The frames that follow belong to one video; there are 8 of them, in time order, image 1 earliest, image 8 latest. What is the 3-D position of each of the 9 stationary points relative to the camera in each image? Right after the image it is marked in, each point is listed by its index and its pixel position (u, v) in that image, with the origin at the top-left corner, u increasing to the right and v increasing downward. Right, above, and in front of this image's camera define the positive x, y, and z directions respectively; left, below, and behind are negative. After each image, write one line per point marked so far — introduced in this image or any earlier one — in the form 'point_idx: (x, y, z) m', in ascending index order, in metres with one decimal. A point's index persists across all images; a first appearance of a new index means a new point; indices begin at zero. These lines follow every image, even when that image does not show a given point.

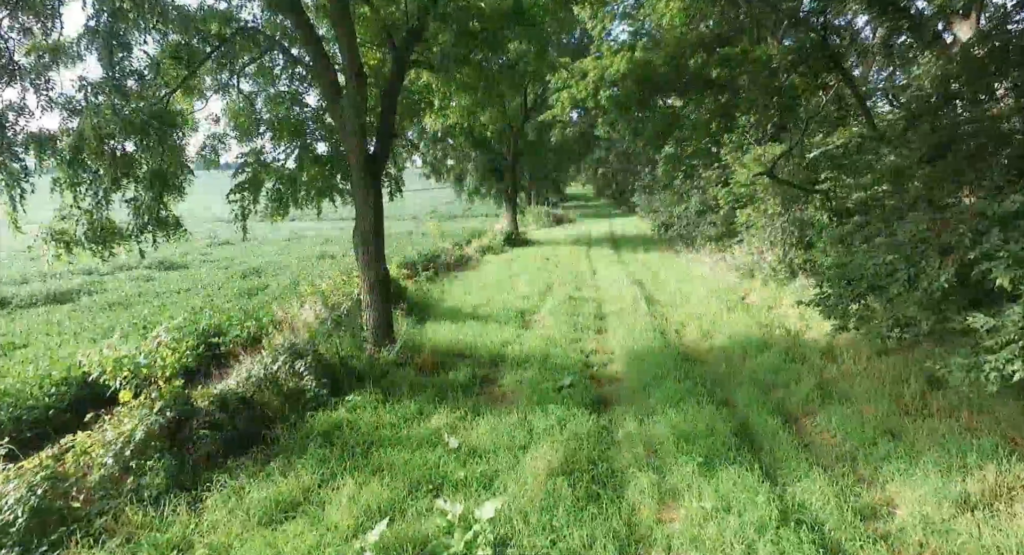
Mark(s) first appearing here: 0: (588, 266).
0: (+2.2, +0.3, +17.7) m
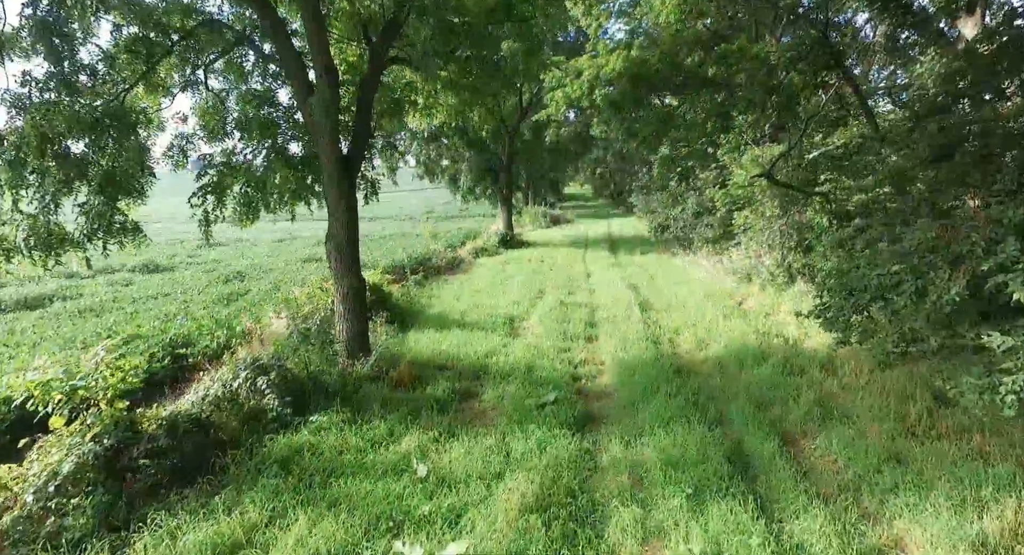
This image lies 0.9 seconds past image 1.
0: (+2.0, +0.3, +17.4) m
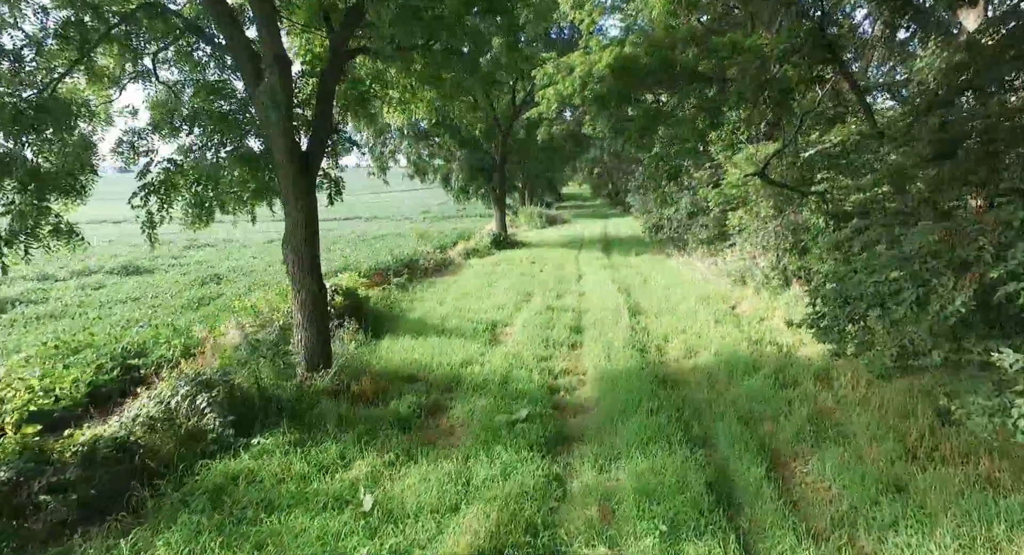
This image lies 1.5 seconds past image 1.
0: (+1.7, +0.2, +17.0) m
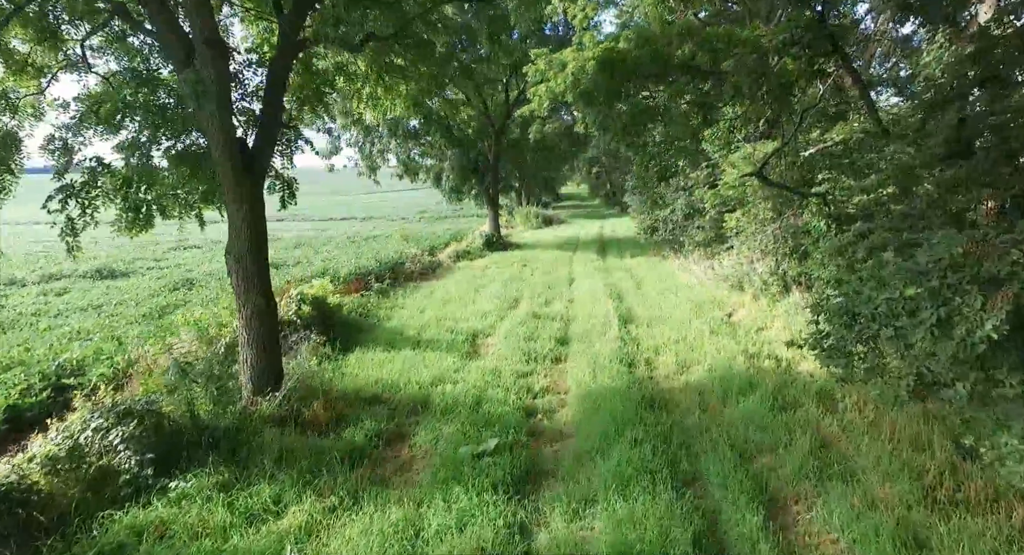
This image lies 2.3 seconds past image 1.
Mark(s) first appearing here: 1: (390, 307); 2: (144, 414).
0: (+1.4, +0.1, +16.4) m
1: (-2.1, -0.5, +11.0) m
2: (-2.5, -0.9, +4.2) m
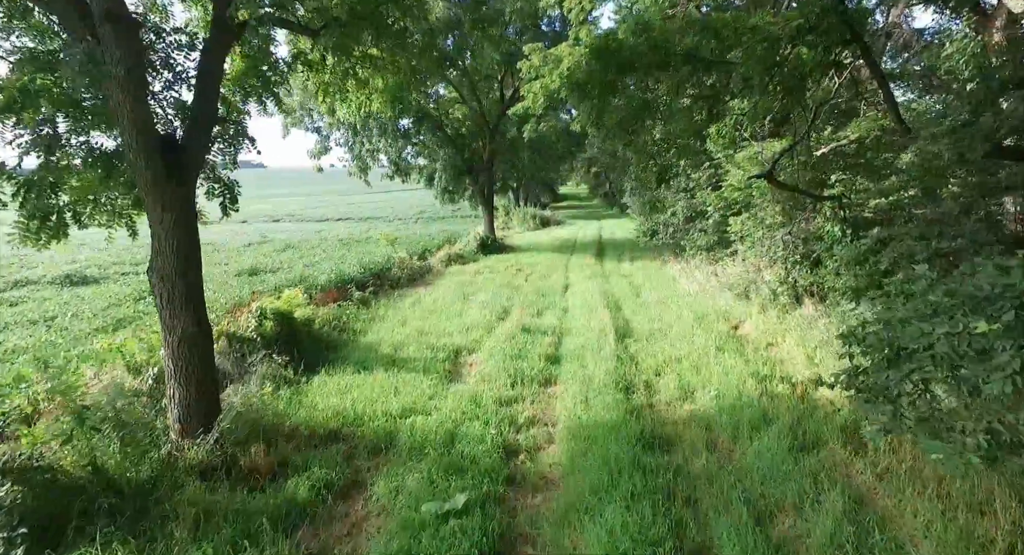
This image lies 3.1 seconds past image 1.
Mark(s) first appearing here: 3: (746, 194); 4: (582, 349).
0: (+1.3, 0.0, +15.6) m
1: (-2.3, -0.7, +10.2) m
2: (-2.7, -1.1, +3.4) m
3: (+3.9, +1.4, +10.5) m
4: (+0.9, -1.0, +8.3) m
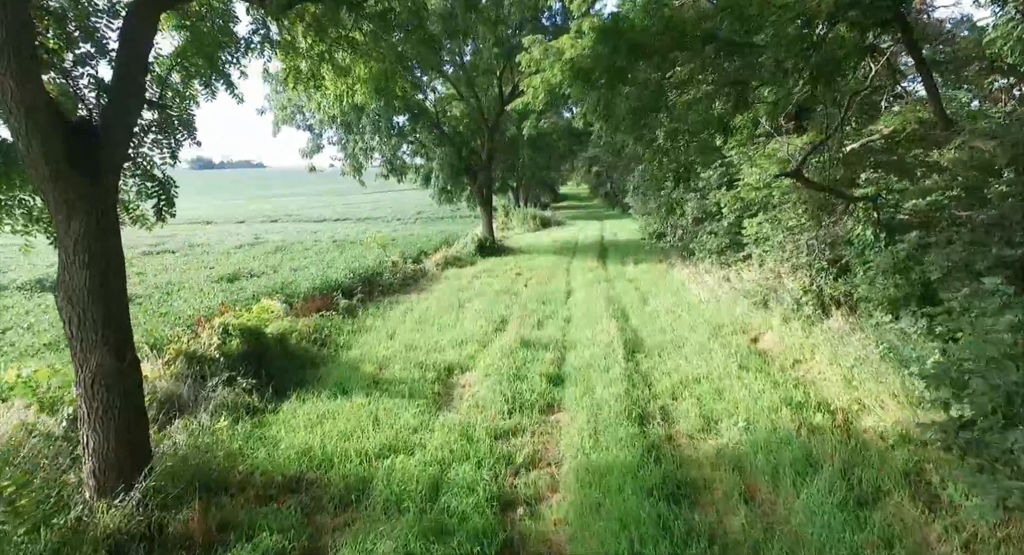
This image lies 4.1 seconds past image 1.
0: (+1.2, -0.2, +14.7) m
1: (-2.3, -0.8, +9.3) m
2: (-2.7, -1.2, +2.6) m
3: (+3.9, +1.3, +9.7) m
4: (+0.9, -1.1, +7.4) m
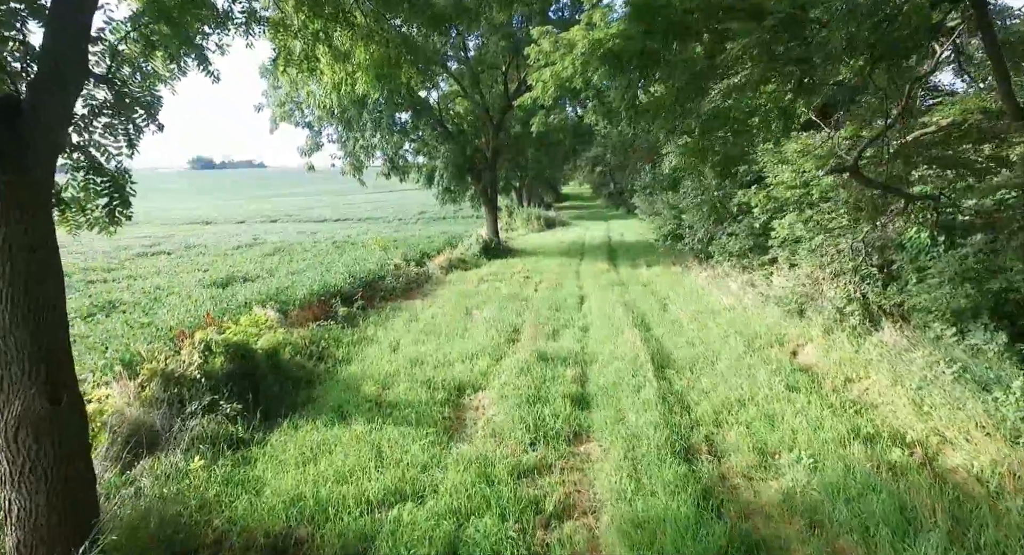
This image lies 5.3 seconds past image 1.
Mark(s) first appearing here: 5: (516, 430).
0: (+1.4, -0.3, +13.9) m
1: (-2.1, -0.9, +8.5) m
2: (-2.5, -1.3, +1.8) m
3: (+4.1, +1.2, +8.9) m
4: (+1.1, -1.2, +6.6) m
5: (0.0, -1.3, +5.5) m
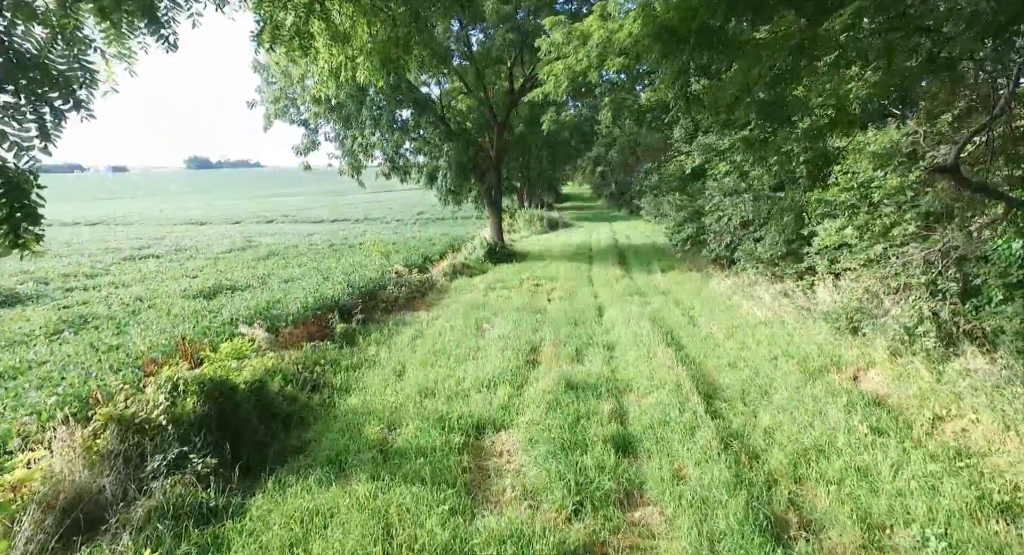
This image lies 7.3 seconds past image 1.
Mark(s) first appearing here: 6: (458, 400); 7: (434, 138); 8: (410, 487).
0: (+1.7, -0.4, +12.9) m
1: (-1.9, -1.1, +7.5) m
2: (-2.2, -1.5, +0.8) m
3: (+4.4, +1.0, +7.9) m
4: (+1.4, -1.3, +5.6) m
5: (+0.3, -1.5, +4.4) m
6: (-0.5, -1.2, +6.3) m
7: (-2.3, +4.2, +18.4) m
8: (-0.7, -1.5, +4.4) m
